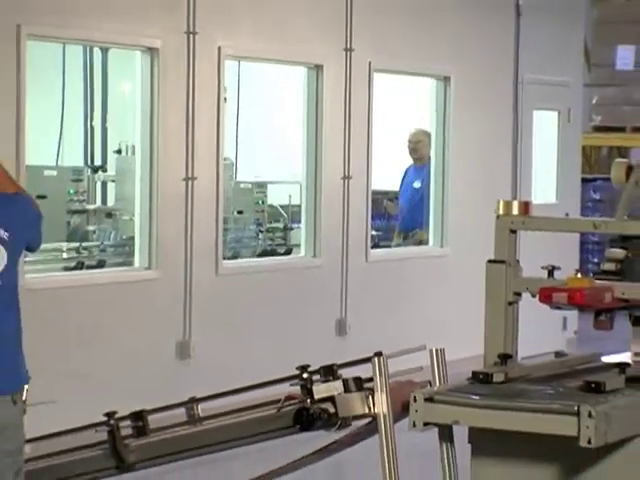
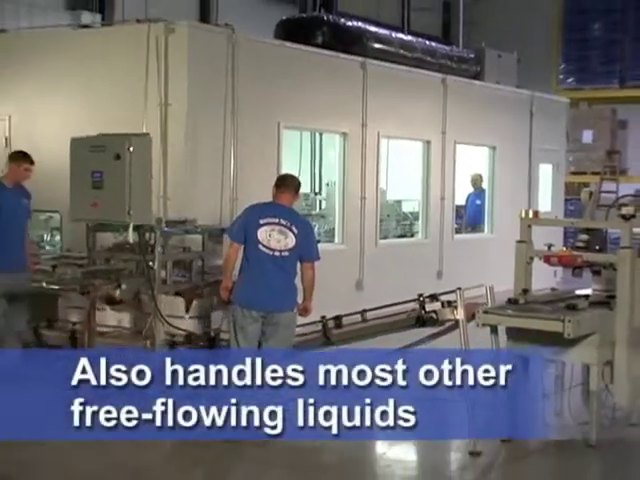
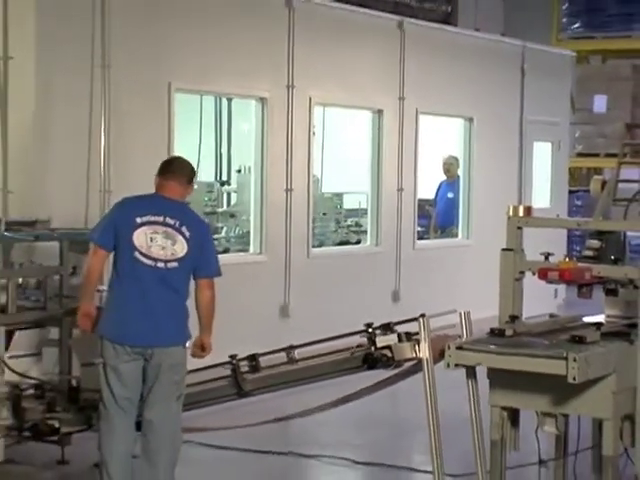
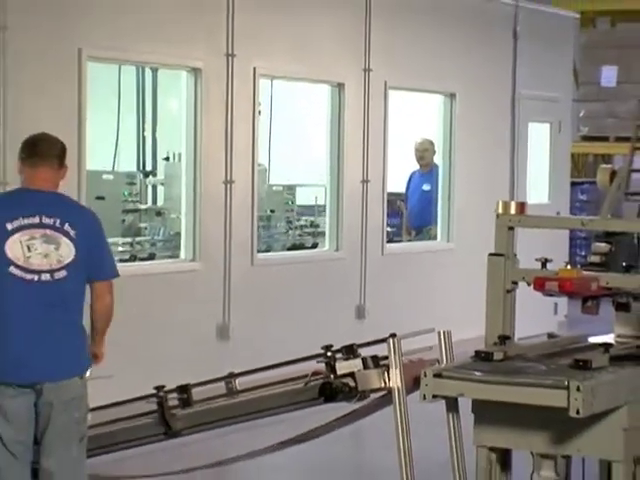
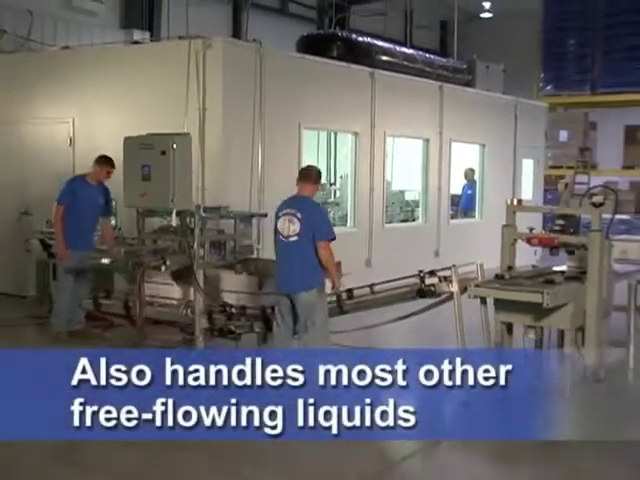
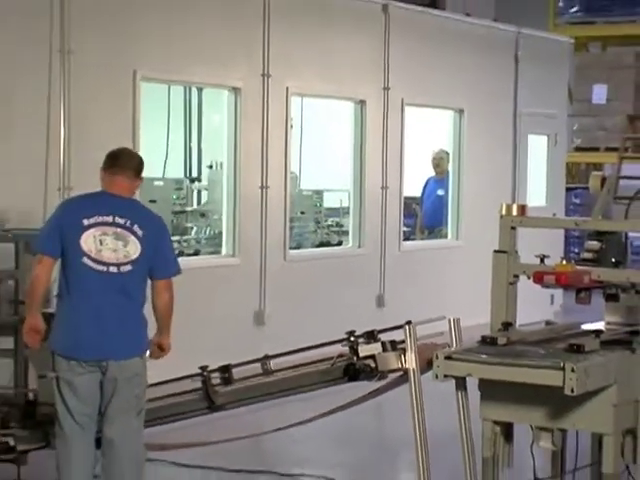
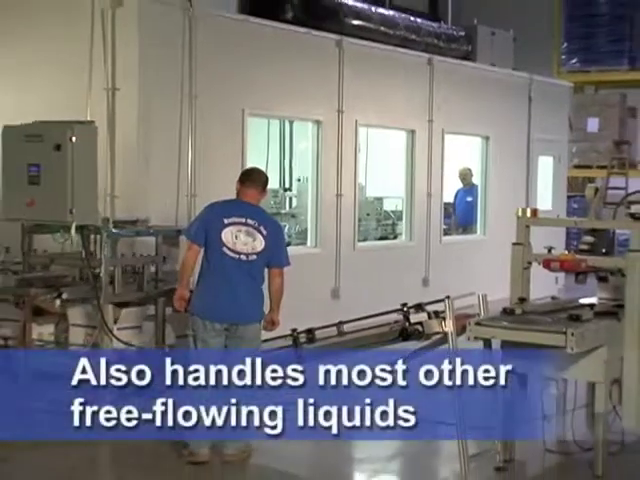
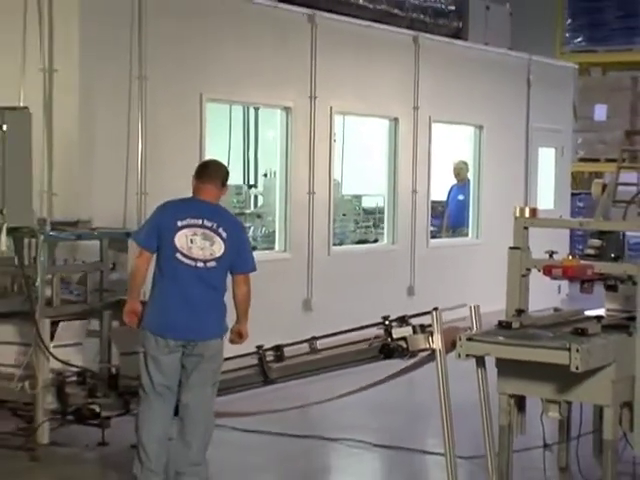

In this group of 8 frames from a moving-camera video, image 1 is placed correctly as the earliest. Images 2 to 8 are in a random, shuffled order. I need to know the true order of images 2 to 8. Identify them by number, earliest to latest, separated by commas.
4, 6, 3, 8, 7, 2, 5
